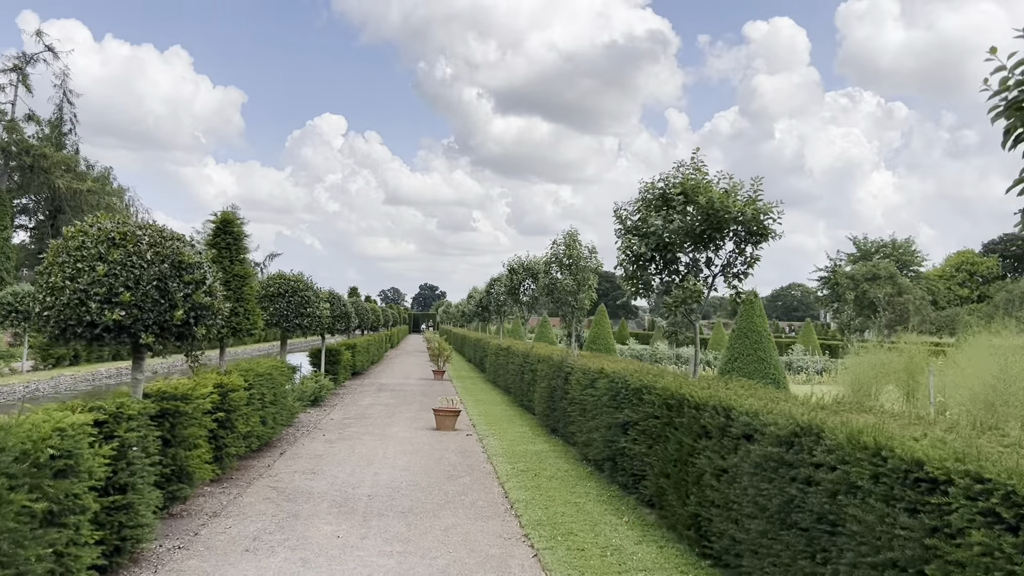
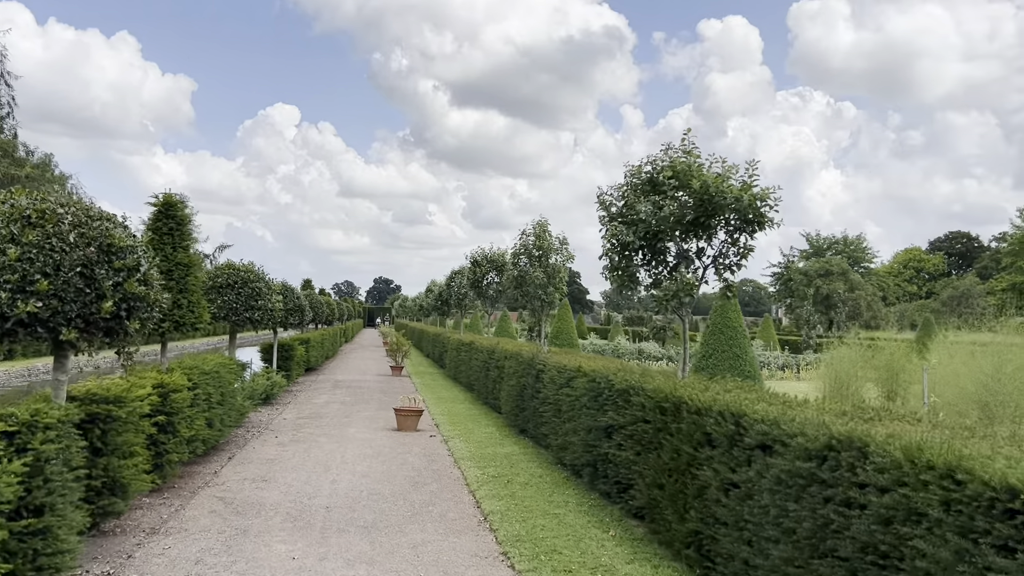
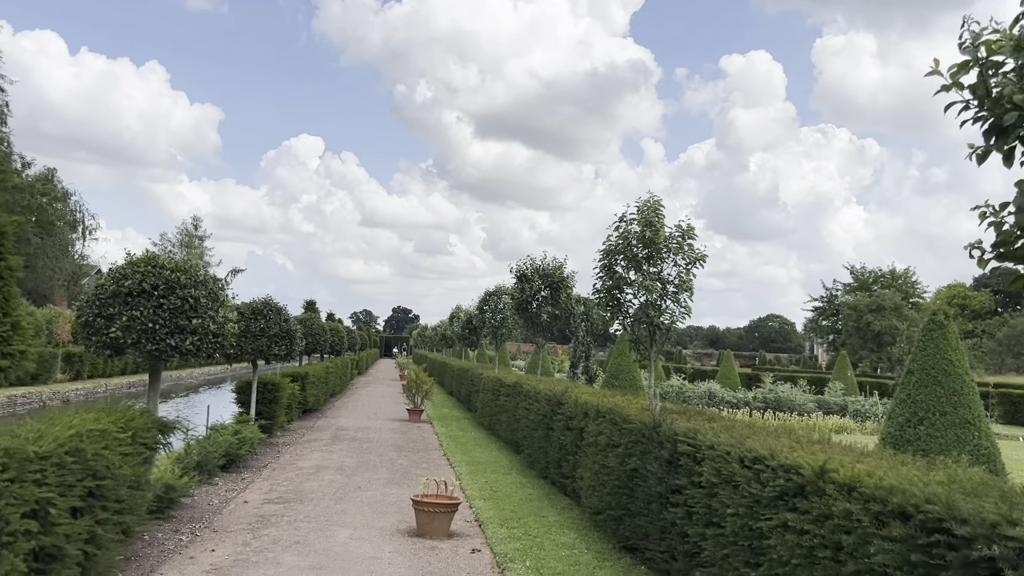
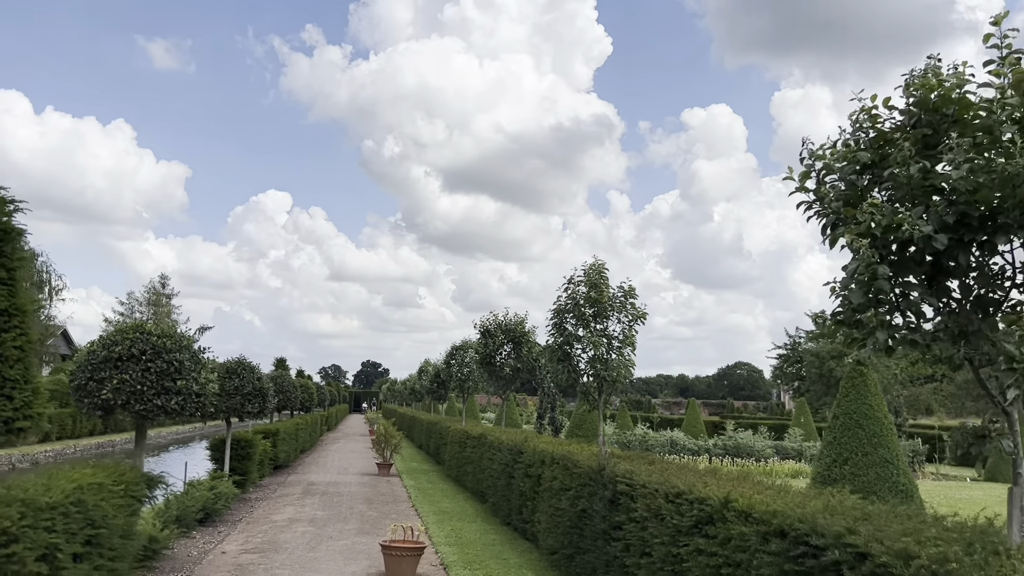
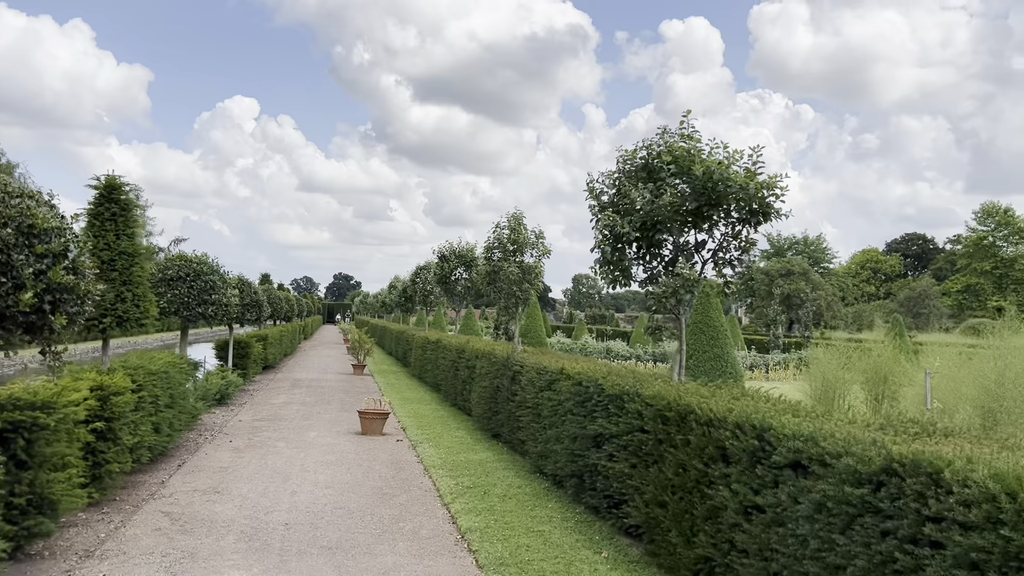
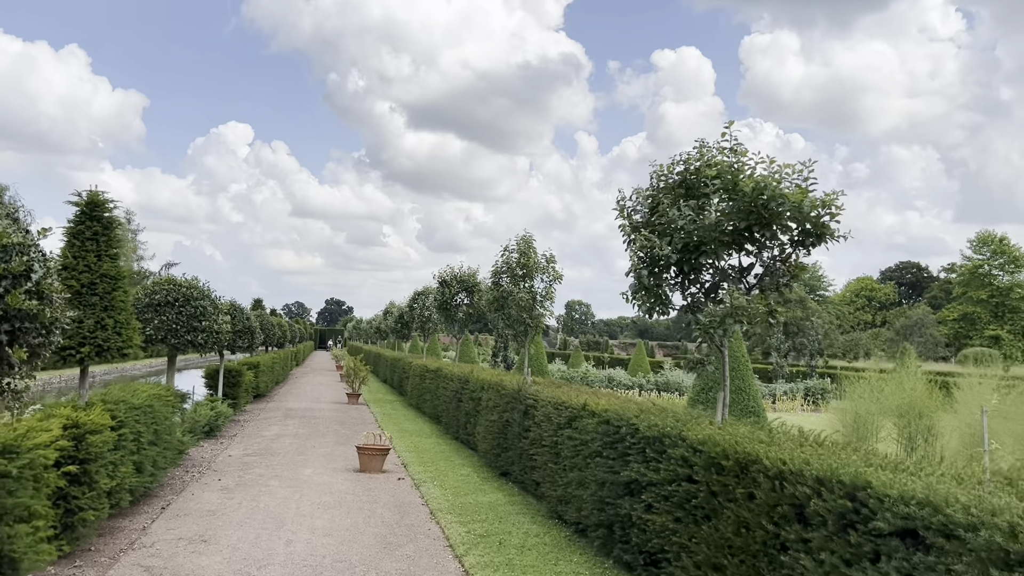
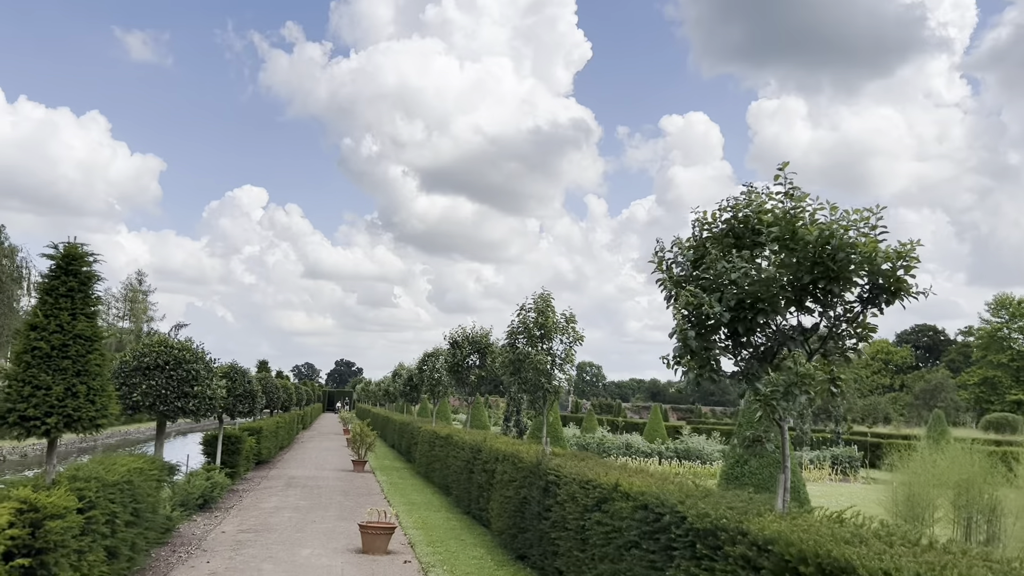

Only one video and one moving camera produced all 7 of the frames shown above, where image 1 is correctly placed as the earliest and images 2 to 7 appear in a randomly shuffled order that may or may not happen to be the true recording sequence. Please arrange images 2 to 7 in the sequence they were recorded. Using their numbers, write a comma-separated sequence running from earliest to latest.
2, 5, 6, 7, 4, 3
